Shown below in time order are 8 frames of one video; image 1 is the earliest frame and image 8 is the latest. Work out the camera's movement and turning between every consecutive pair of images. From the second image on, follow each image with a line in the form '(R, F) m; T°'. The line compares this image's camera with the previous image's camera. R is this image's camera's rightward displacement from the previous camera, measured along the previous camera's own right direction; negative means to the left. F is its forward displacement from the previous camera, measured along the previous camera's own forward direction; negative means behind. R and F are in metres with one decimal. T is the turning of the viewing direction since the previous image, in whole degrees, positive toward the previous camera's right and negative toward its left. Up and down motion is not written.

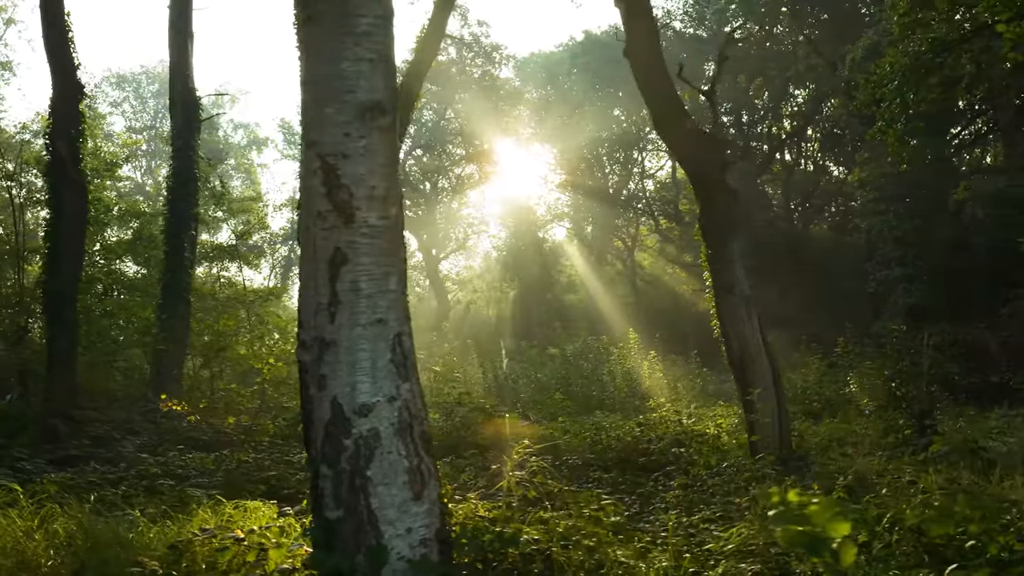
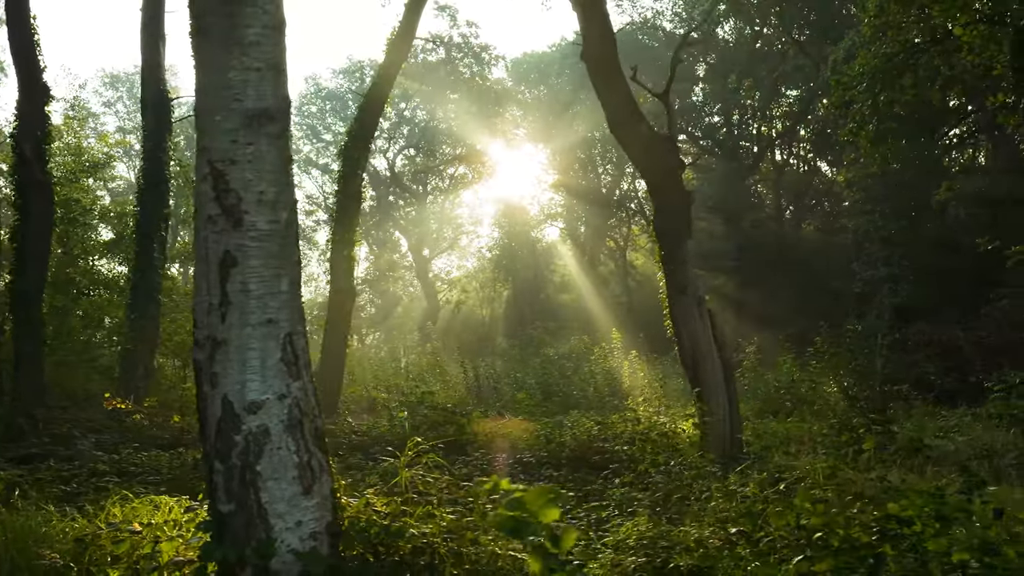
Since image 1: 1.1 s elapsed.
(+0.5, -0.1) m; 0°
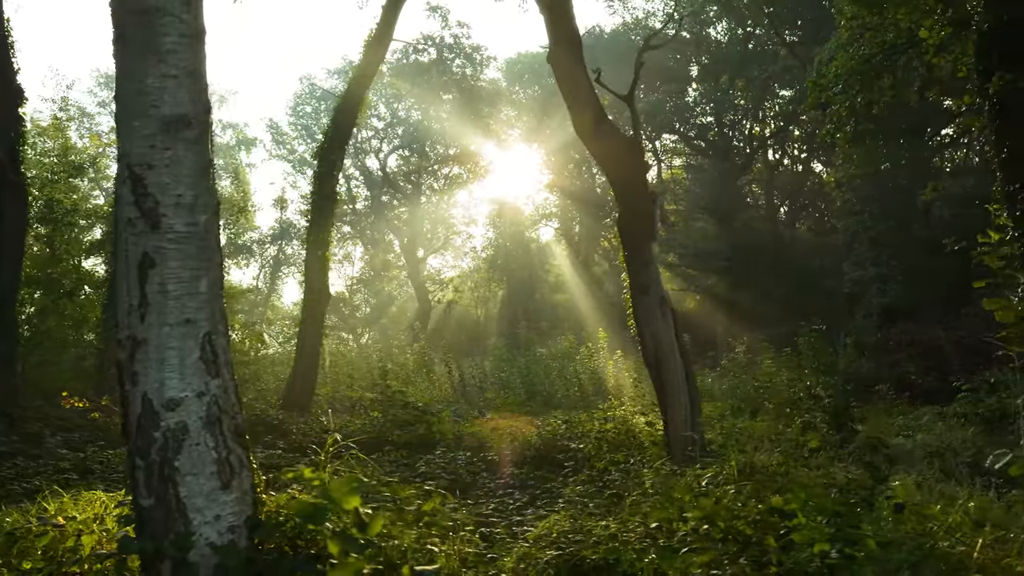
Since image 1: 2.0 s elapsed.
(+0.4, -0.1) m; 0°
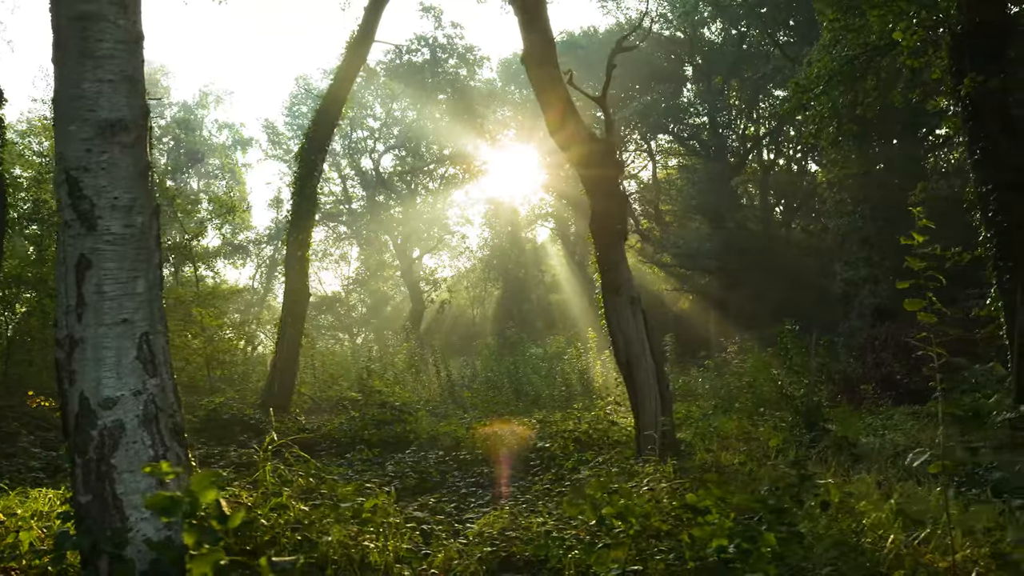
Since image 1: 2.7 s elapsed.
(+0.3, -0.1) m; 0°
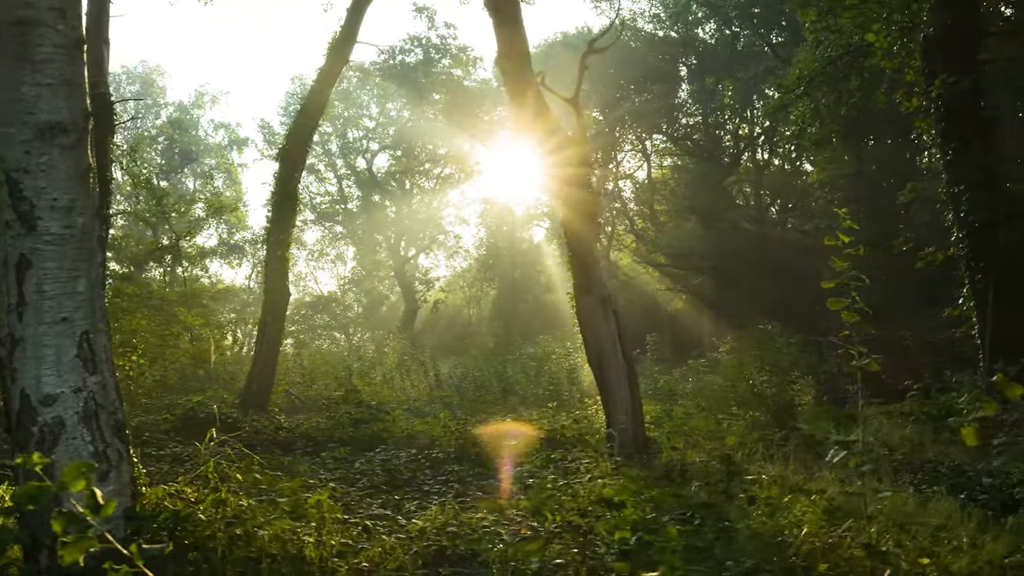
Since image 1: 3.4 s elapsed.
(+0.3, -0.1) m; 0°
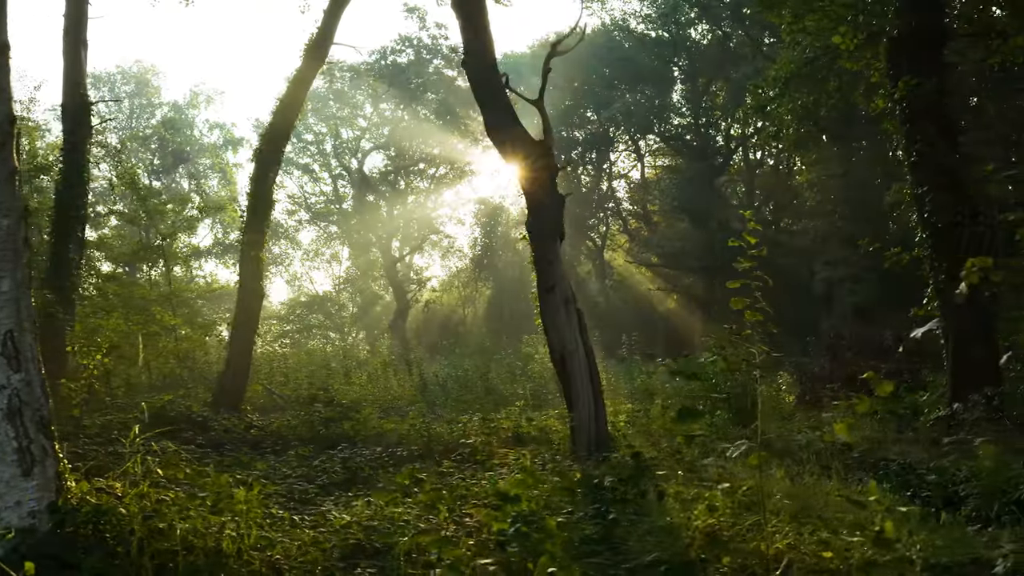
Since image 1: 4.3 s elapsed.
(+0.4, -0.1) m; 0°
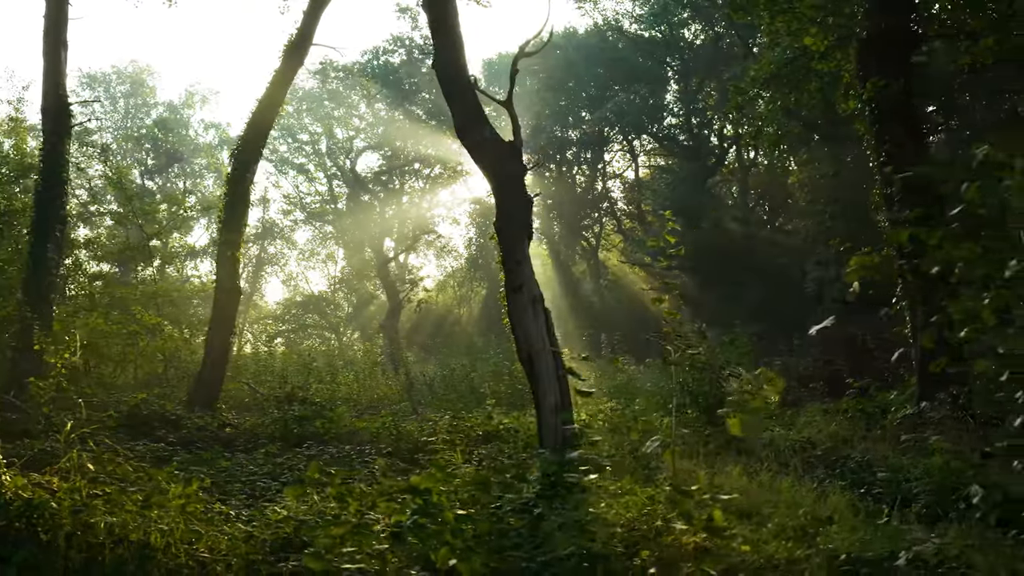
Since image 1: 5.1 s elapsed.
(+0.4, -0.1) m; 0°
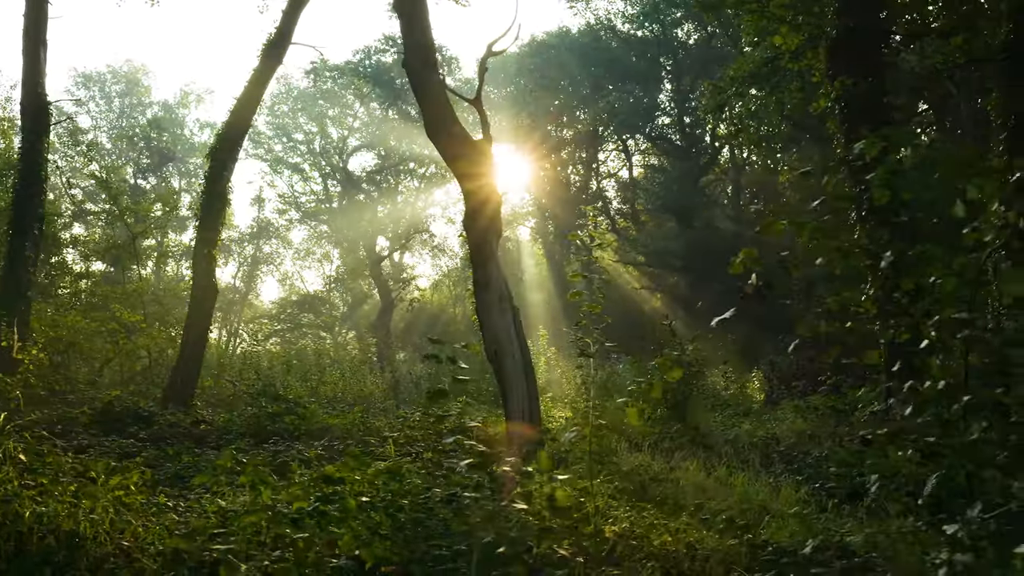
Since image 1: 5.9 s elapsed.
(+0.4, -0.1) m; 0°
